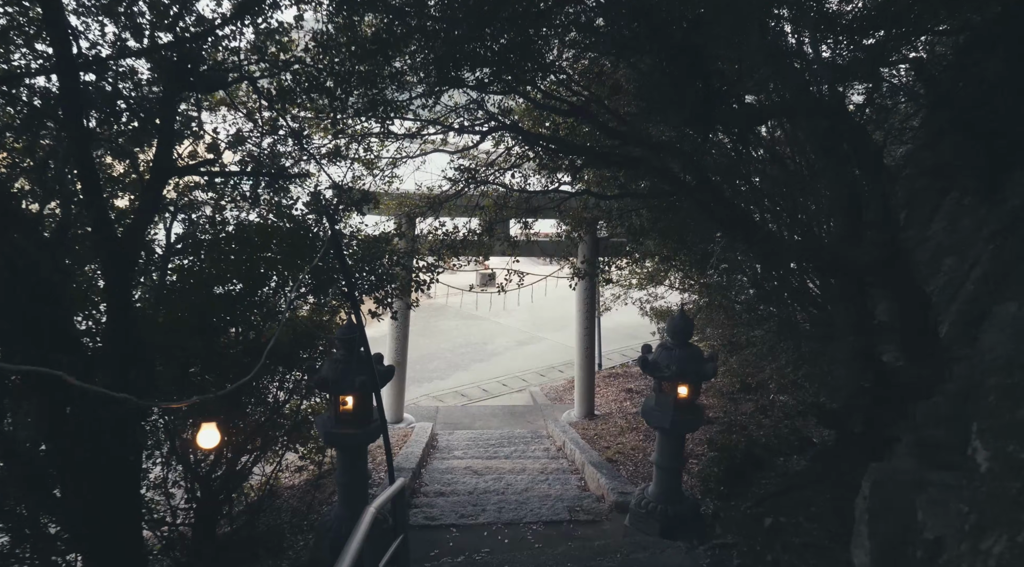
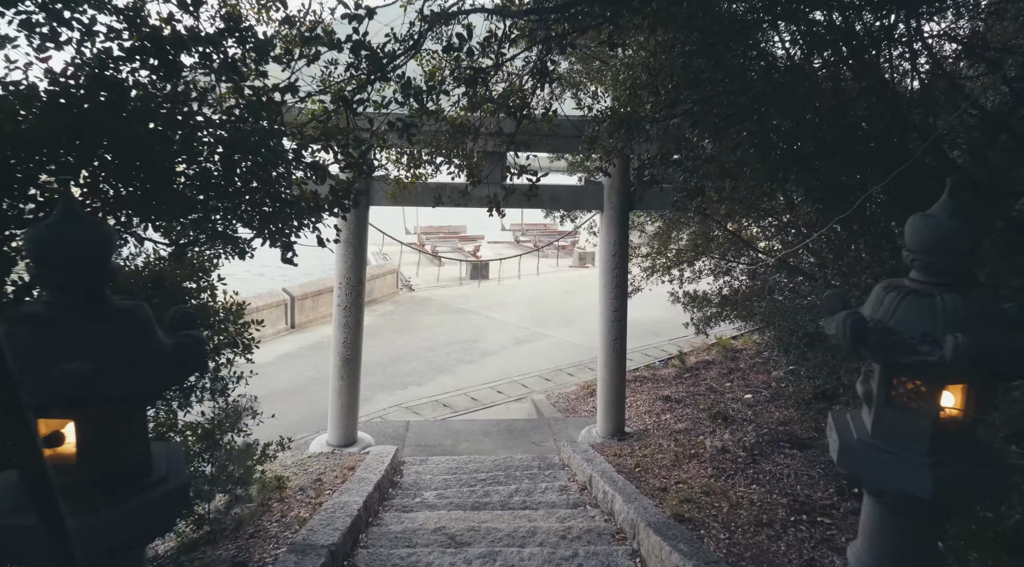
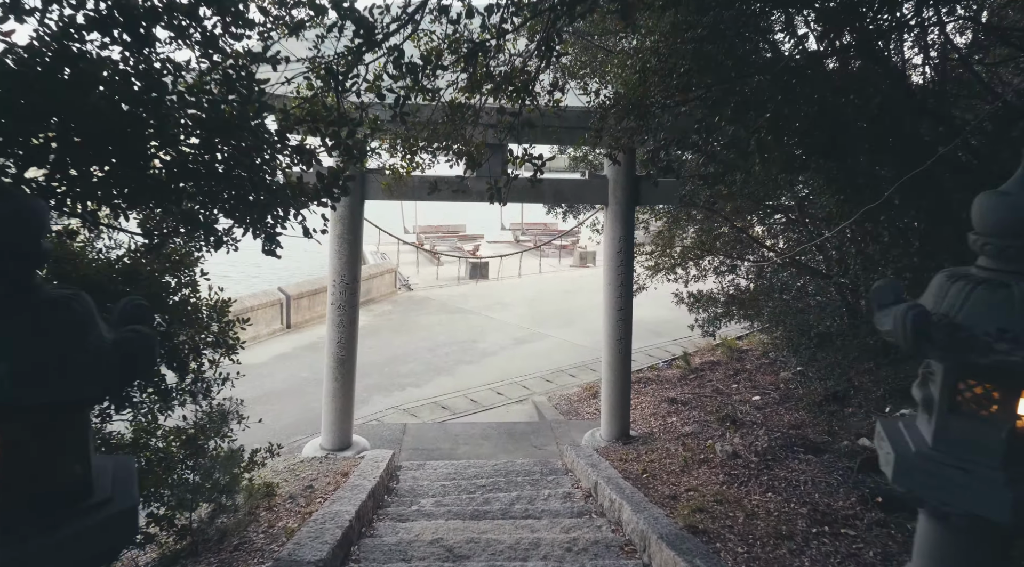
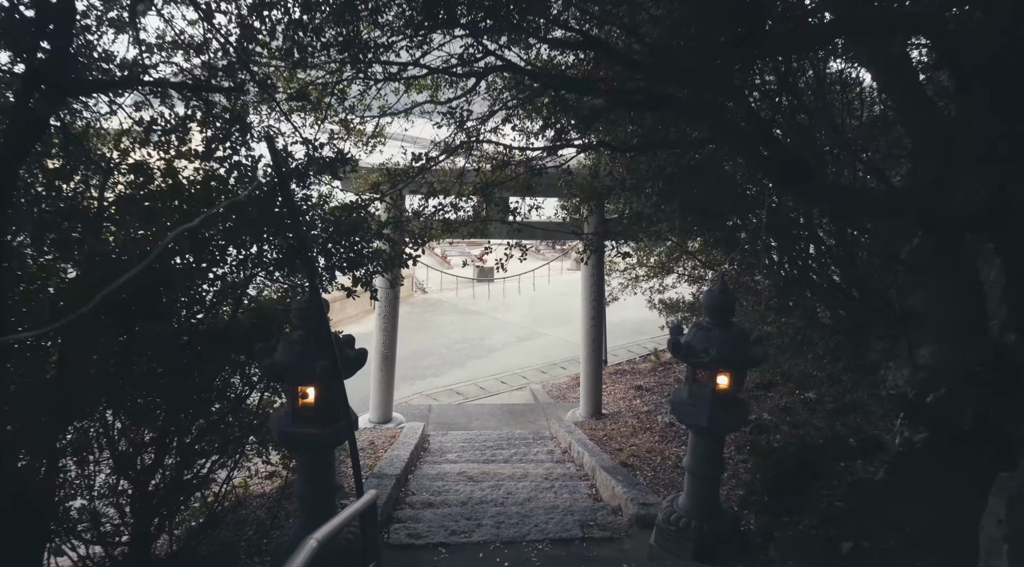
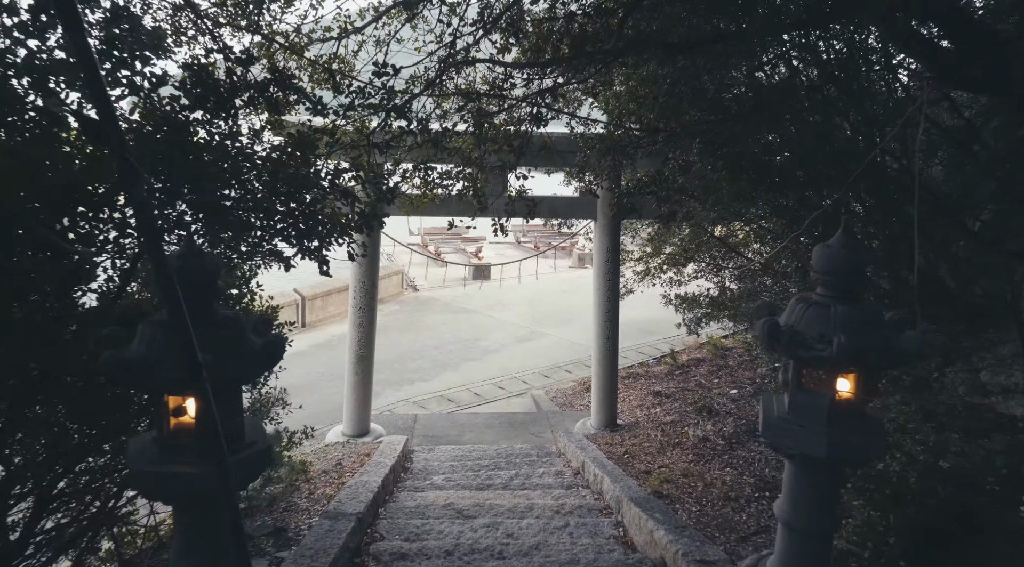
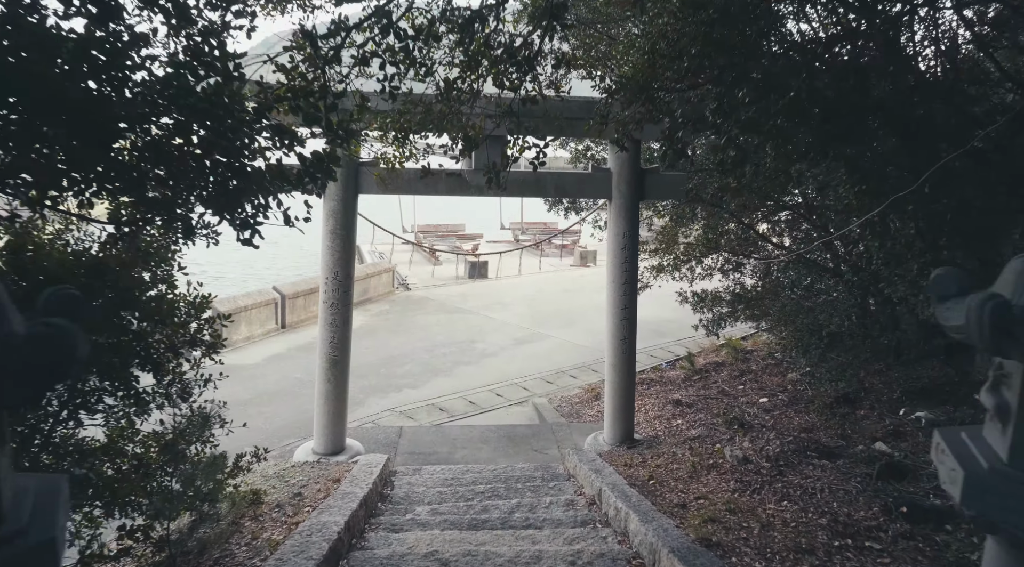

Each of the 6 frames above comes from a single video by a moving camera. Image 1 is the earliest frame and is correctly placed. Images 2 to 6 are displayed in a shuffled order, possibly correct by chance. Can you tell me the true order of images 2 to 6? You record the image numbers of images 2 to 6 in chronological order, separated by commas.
4, 5, 2, 3, 6
